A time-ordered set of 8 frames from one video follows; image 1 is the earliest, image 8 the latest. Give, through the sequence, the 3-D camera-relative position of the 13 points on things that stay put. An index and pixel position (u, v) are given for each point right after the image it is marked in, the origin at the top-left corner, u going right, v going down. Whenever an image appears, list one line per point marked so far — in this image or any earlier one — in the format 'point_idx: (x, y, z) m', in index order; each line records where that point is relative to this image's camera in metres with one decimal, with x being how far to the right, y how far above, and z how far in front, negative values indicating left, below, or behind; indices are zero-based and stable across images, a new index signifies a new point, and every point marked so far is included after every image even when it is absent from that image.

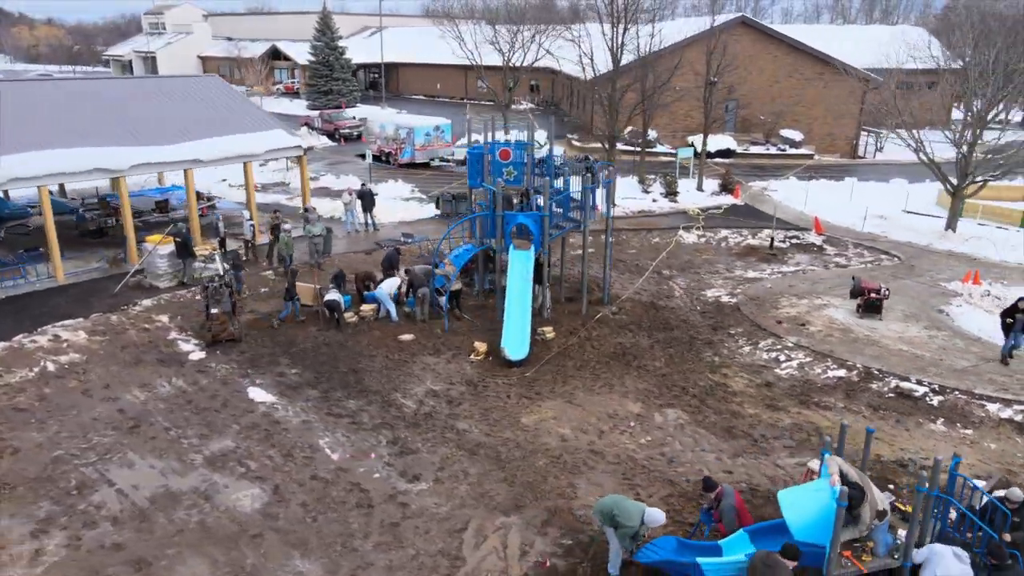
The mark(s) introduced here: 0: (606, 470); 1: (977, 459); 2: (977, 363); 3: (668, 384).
0: (+1.3, -2.3, +9.5) m
1: (+6.1, -2.2, +9.7) m
2: (+7.7, -1.2, +12.1) m
3: (+2.6, -1.6, +11.9) m
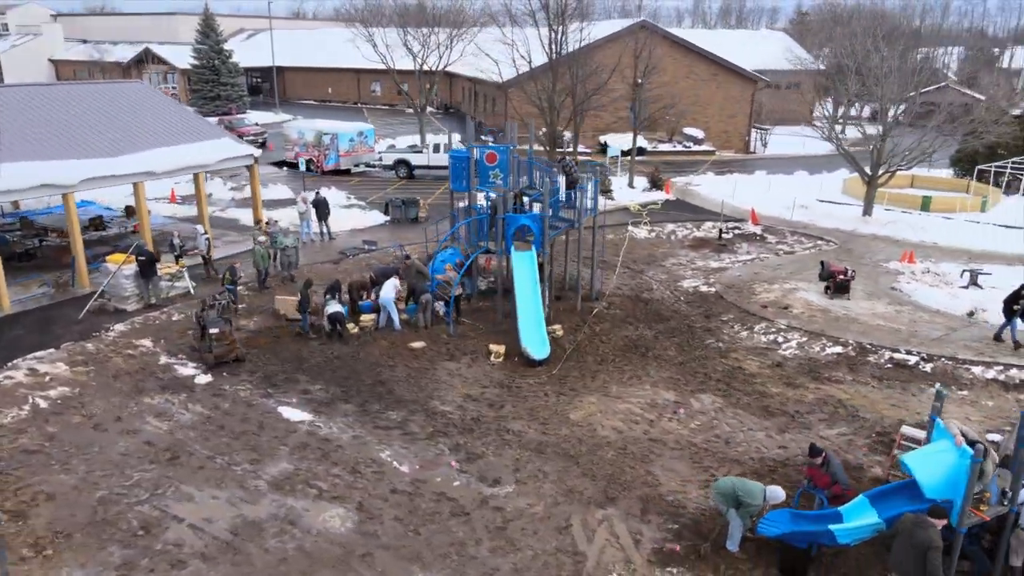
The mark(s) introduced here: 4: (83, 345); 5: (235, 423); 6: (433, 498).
0: (+2.2, -2.2, +9.9) m
1: (+7.0, -1.9, +10.9) m
2: (+8.0, -0.8, +13.5) m
3: (+3.1, -1.4, +12.5) m
4: (-7.6, -1.0, +13.0) m
5: (-4.0, -2.0, +10.6) m
6: (-0.9, -2.6, +9.0) m
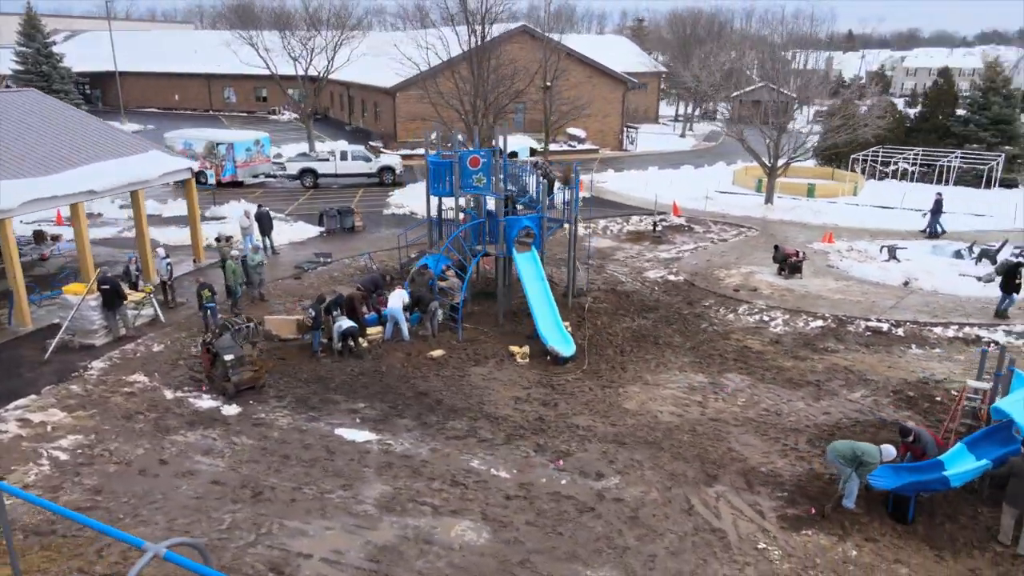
0: (+3.3, -2.1, +10.6) m
1: (+7.7, -1.4, +12.6) m
2: (+8.1, -0.2, +15.4) m
3: (+3.6, -1.2, +13.4) m
4: (-7.0, -1.5, +11.5) m
5: (-2.9, -2.2, +10.0) m
6: (+0.5, -2.6, +9.0) m
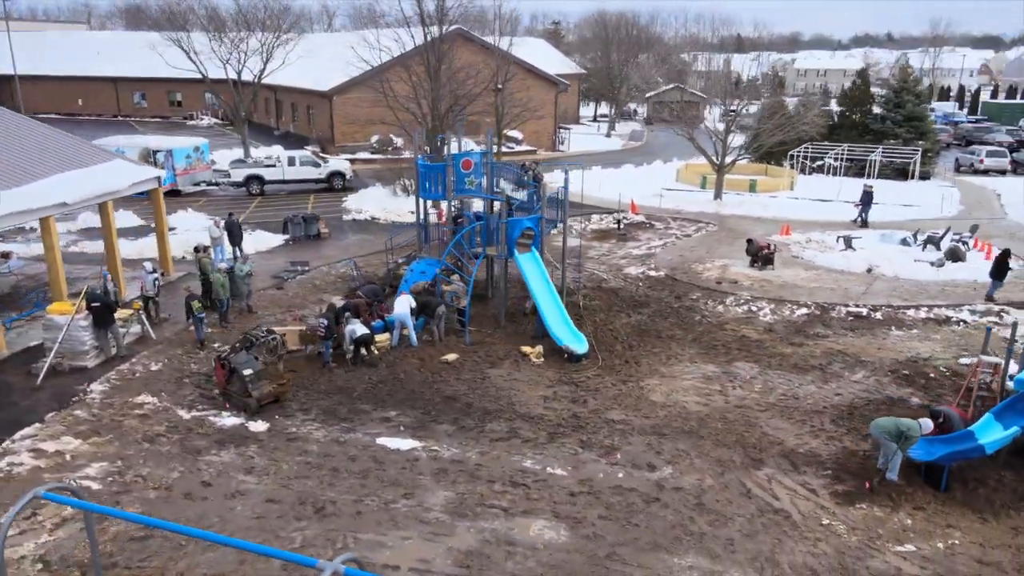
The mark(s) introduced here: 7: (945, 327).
0: (+3.9, -1.9, +11.1) m
1: (+8.0, -1.1, +13.7) m
2: (+8.0, 0.0, +16.5) m
3: (+3.7, -1.1, +13.9) m
4: (-6.4, -1.8, +10.8) m
5: (-2.2, -2.3, +9.8) m
6: (+1.3, -2.5, +9.2) m
7: (+8.5, -0.8, +14.4) m
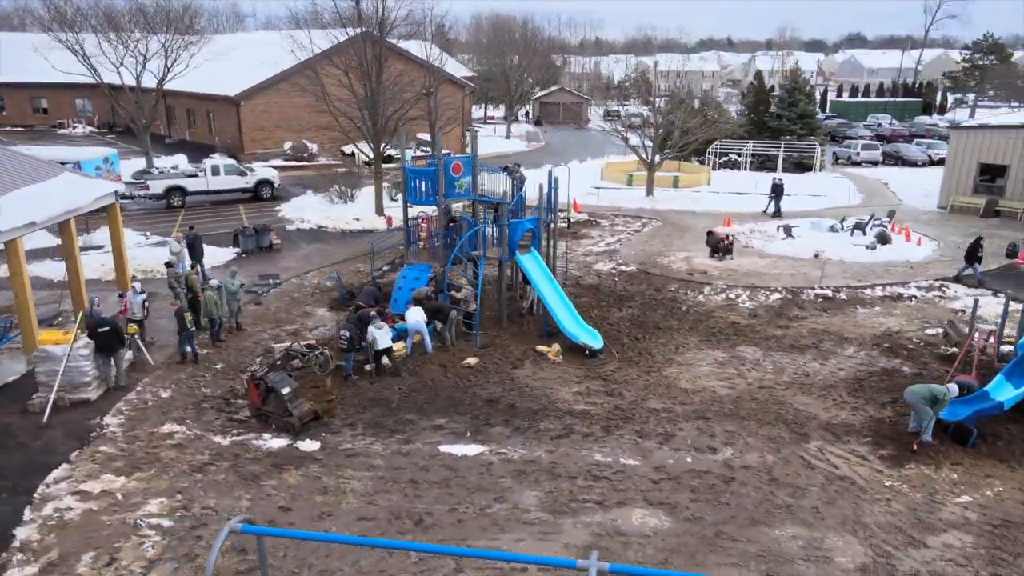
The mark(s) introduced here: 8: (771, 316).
0: (+4.5, -1.7, +12.0) m
1: (+8.1, -0.7, +15.2) m
2: (+7.5, +0.4, +17.9) m
3: (+3.9, -0.9, +14.7) m
4: (-5.6, -2.2, +9.9) m
5: (-1.2, -2.4, +9.6) m
6: (+2.4, -2.5, +9.6) m
7: (+8.4, -0.3, +16.0) m
8: (+5.4, -0.6, +15.5) m
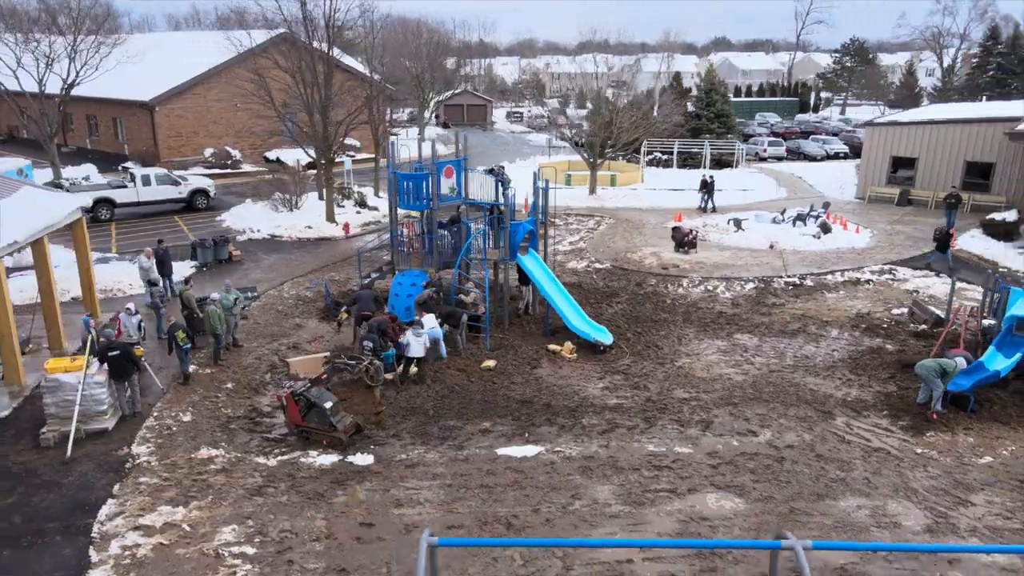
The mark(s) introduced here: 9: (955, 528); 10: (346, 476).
0: (+5.0, -1.5, +12.7) m
1: (+8.0, -0.3, +16.4) m
2: (+7.0, +0.7, +19.1) m
3: (+3.9, -0.7, +15.4) m
4: (-4.7, -2.4, +9.2) m
5: (-0.3, -2.5, +9.6) m
6: (+3.2, -2.3, +10.1) m
7: (+8.2, 0.0, +17.3) m
8: (+5.3, -0.4, +16.3) m
9: (+5.2, -2.8, +8.6) m
10: (-2.2, -2.5, +9.6) m
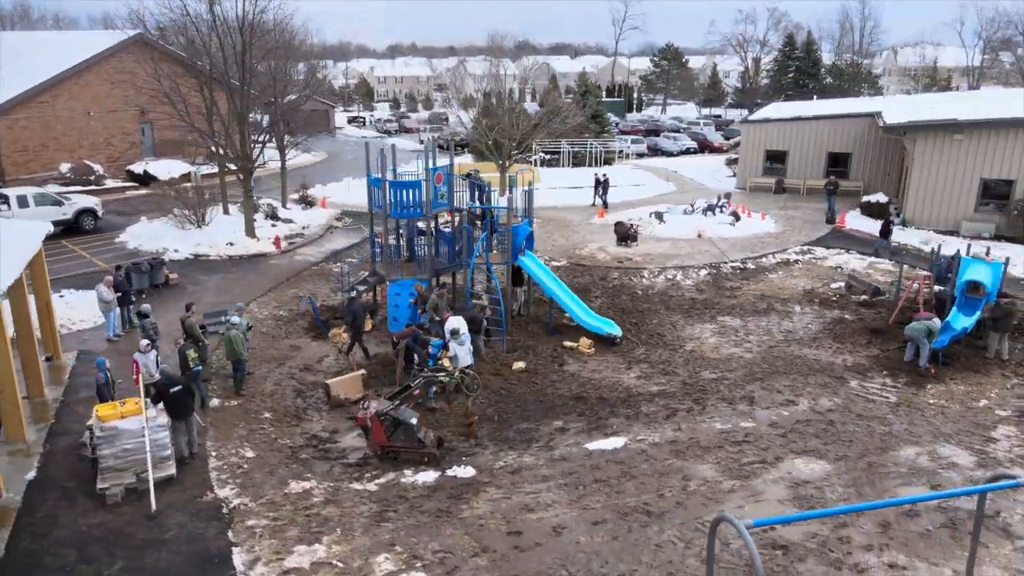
0: (+5.5, -1.2, +14.1) m
1: (+7.4, +0.2, +18.4) m
2: (+5.8, +1.2, +20.7) m
3: (+3.7, -0.5, +16.4) m
4: (-3.0, -2.7, +8.4) m
5: (+1.1, -2.5, +9.8) m
6: (+4.4, -2.1, +11.2) m
7: (+7.4, +0.6, +19.3) m
8: (+4.8, 0.0, +17.7) m
9: (+6.7, -2.4, +10.2) m
10: (-0.7, -2.6, +9.4) m
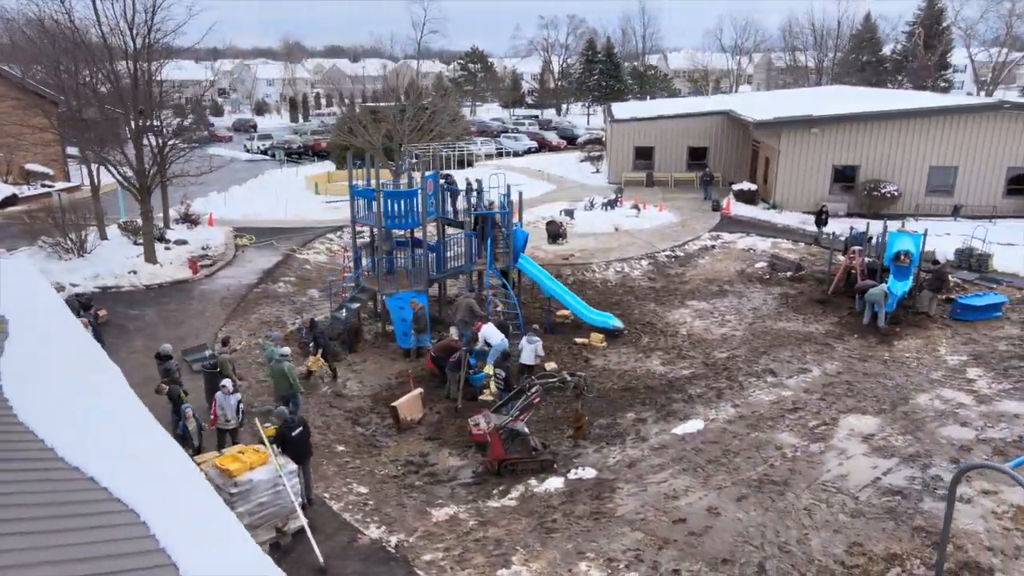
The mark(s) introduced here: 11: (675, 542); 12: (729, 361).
0: (+5.5, -0.7, +15.7) m
1: (+6.1, +0.7, +20.3) m
2: (+3.8, +1.5, +22.1) m
3: (+3.2, -0.3, +17.4) m
4: (-0.9, -2.9, +7.9) m
5: (+2.7, -2.3, +10.4) m
6: (+5.4, -1.7, +12.5) m
7: (+5.8, +1.0, +21.2) m
8: (+3.9, +0.3, +18.9) m
9: (+7.9, -1.8, +12.2) m
10: (+1.0, -2.6, +9.5) m
11: (+1.9, -2.9, +8.4) m
12: (+4.0, -1.4, +13.7) m
